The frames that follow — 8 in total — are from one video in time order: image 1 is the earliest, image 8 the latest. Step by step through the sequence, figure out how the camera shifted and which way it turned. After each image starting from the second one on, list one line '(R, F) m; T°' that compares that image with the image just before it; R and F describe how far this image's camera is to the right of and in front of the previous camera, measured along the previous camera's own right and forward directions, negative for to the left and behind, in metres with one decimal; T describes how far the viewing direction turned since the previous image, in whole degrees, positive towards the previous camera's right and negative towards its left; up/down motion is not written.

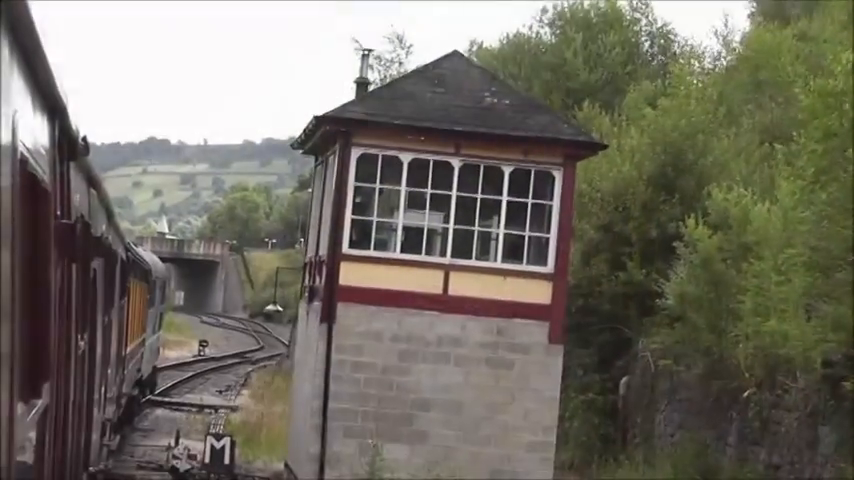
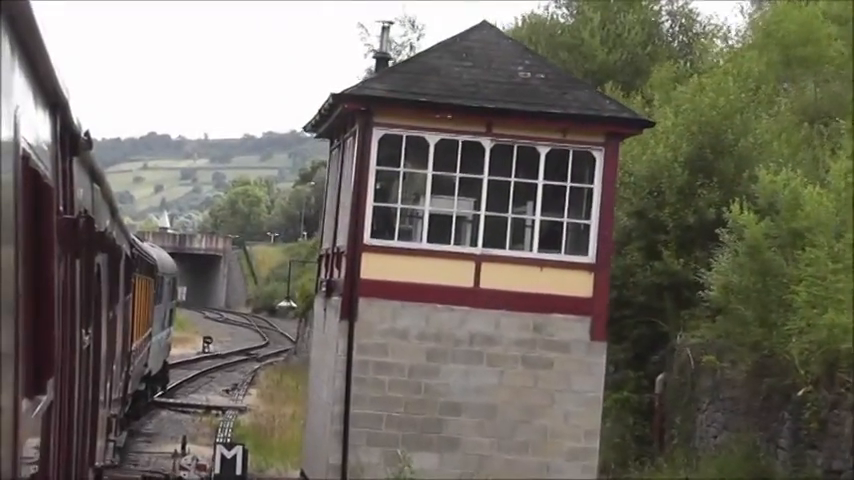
(-0.2, +1.2) m; 0°
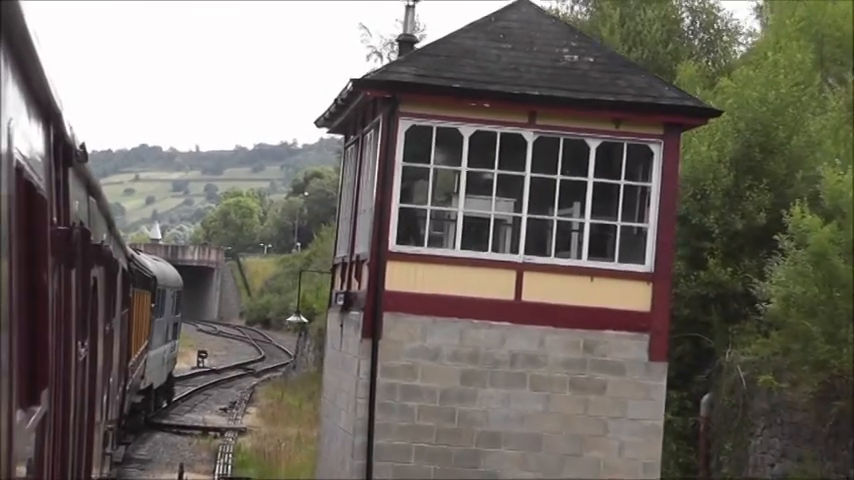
(-0.2, +1.5) m; 0°
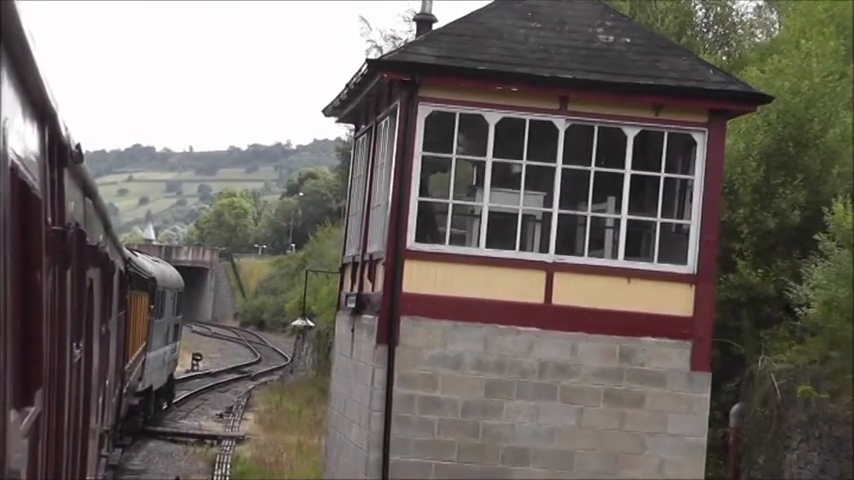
(-0.1, +0.9) m; 0°
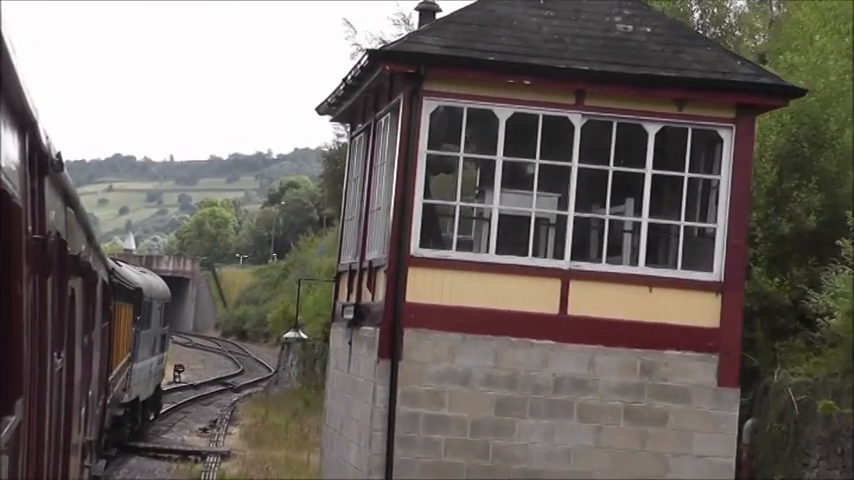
(-0.1, +0.7) m; +1°
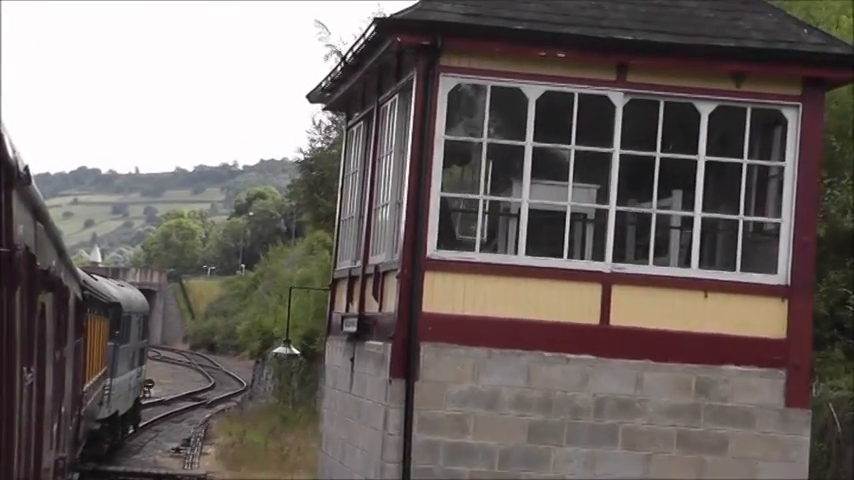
(-0.2, +1.3) m; +1°
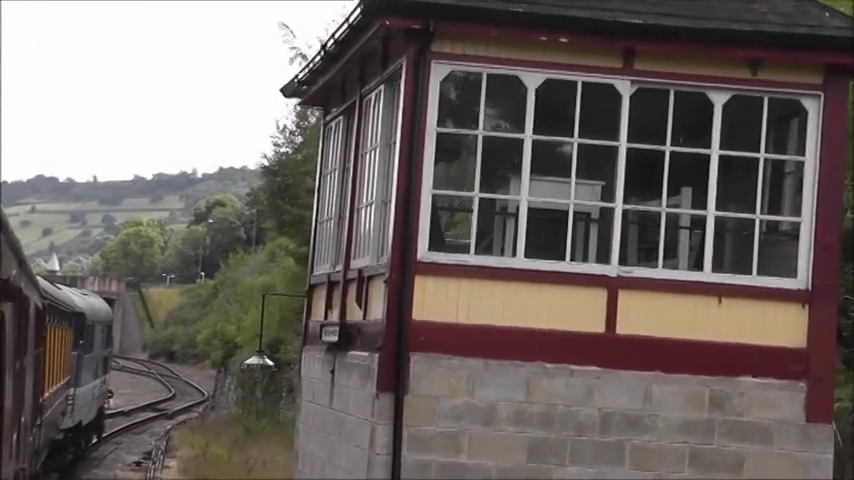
(-0.1, +0.6) m; +1°
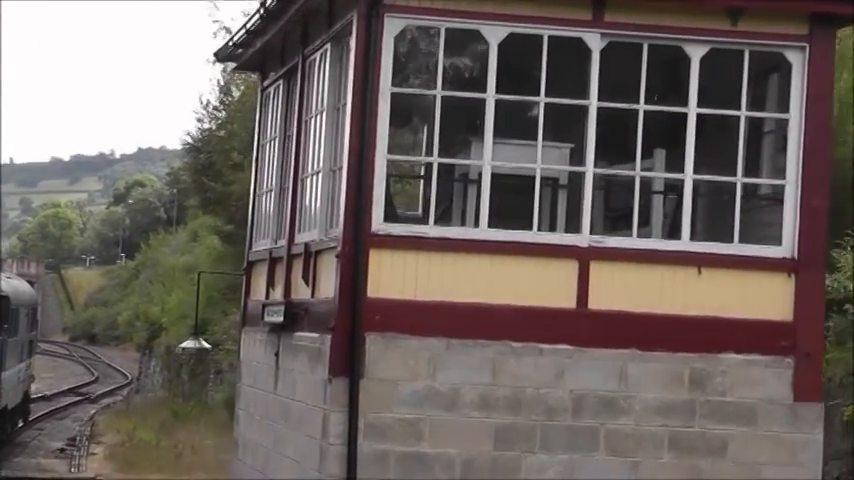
(-0.1, +0.6) m; +2°
